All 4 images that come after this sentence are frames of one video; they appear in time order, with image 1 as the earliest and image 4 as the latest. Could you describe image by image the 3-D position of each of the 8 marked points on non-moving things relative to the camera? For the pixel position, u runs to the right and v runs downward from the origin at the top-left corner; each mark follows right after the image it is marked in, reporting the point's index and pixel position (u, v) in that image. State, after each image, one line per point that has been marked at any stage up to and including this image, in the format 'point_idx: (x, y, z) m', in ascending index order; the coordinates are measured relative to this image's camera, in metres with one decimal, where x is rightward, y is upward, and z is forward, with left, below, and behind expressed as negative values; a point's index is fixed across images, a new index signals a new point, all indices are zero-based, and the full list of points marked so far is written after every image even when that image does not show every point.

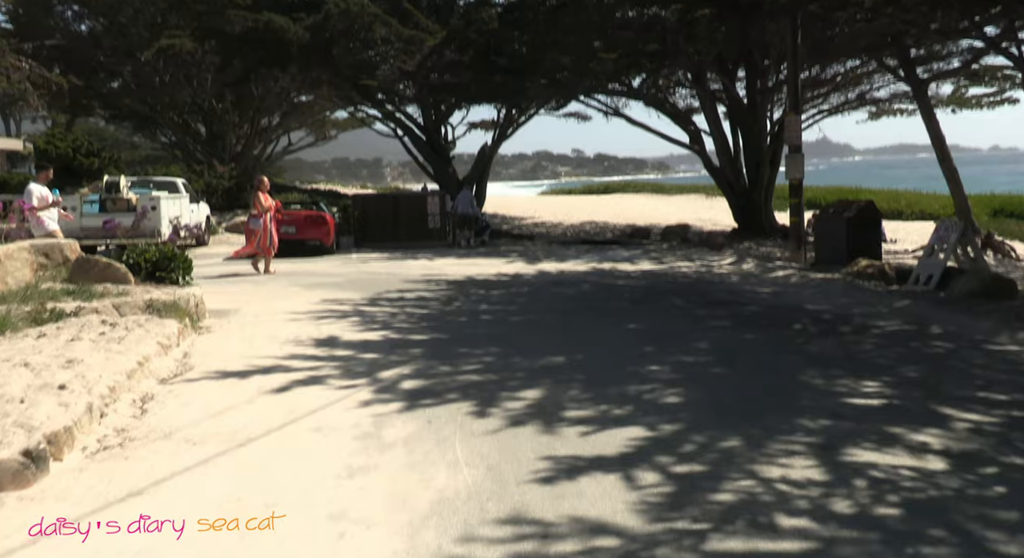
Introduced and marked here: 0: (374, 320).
0: (-1.7, -0.5, +10.1) m
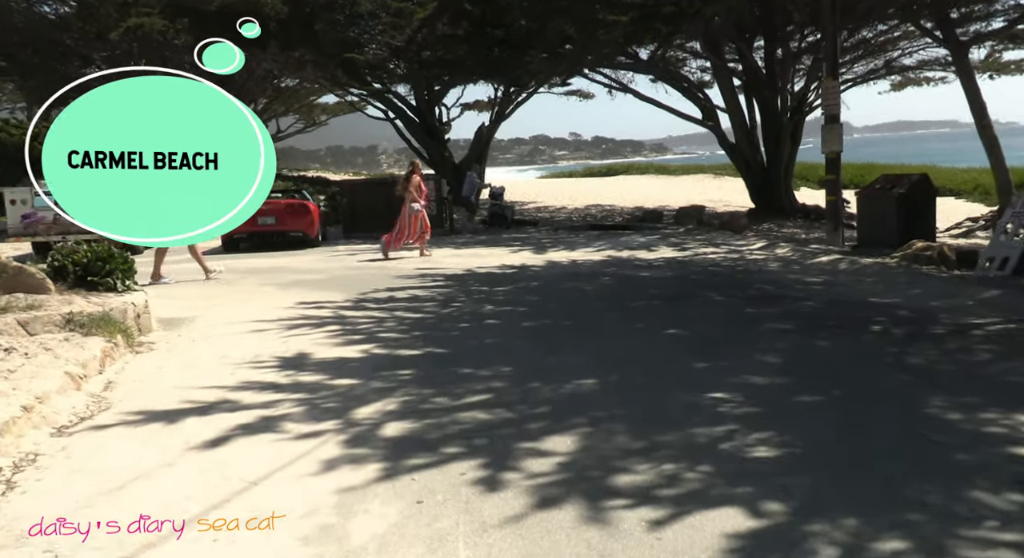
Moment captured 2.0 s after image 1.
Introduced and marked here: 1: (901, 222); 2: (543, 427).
0: (-1.6, -0.5, +8.4) m
1: (+6.3, +0.9, +13.0) m
2: (+0.2, -0.9, +4.8) m
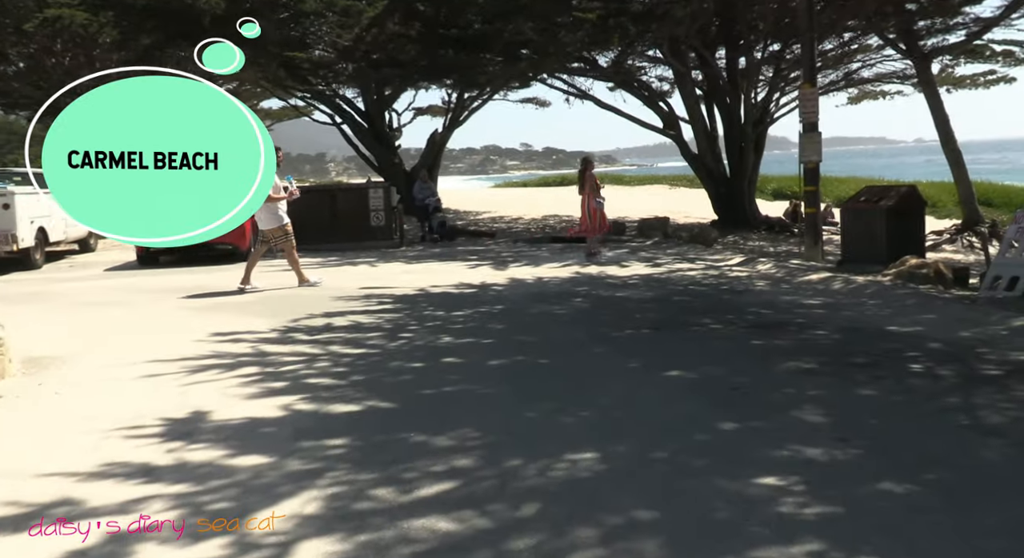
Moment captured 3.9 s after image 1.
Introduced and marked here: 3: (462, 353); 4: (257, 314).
0: (-1.9, -0.8, +6.7) m
1: (+5.7, +0.6, +11.9) m
2: (+0.1, -1.1, +3.2) m
3: (-0.4, -0.7, +7.3) m
4: (-3.1, -0.4, +9.8) m
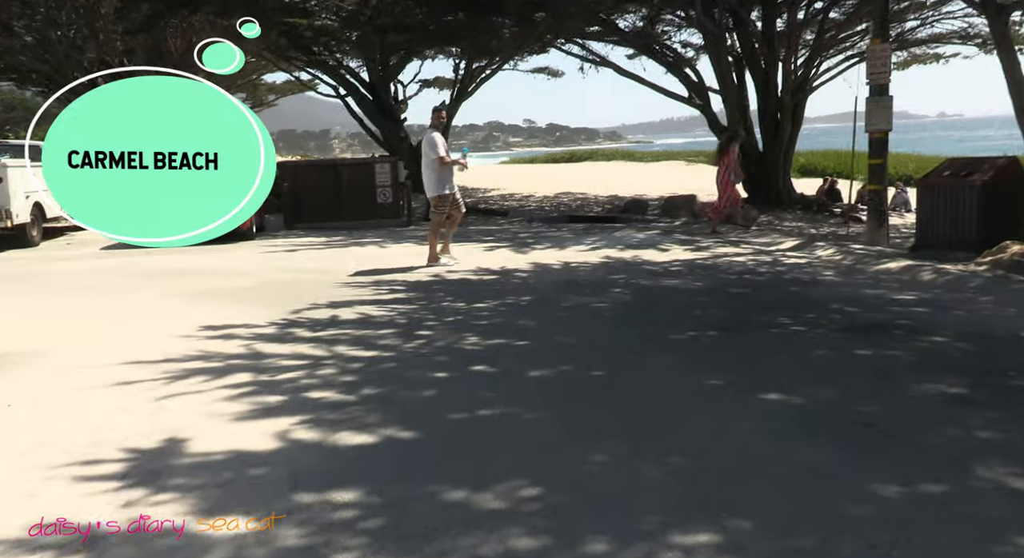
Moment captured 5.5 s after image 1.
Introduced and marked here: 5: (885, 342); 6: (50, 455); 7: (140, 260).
0: (-1.6, -0.7, +5.4) m
1: (+6.0, +0.8, +10.5) m
2: (+0.4, -1.1, +1.9) m
3: (-0.1, -0.6, +6.0) m
4: (-2.7, -0.3, +8.4) m
5: (+2.9, -0.4, +6.3) m
6: (-2.4, -0.9, +4.2) m
7: (-5.8, +0.3, +12.3) m
